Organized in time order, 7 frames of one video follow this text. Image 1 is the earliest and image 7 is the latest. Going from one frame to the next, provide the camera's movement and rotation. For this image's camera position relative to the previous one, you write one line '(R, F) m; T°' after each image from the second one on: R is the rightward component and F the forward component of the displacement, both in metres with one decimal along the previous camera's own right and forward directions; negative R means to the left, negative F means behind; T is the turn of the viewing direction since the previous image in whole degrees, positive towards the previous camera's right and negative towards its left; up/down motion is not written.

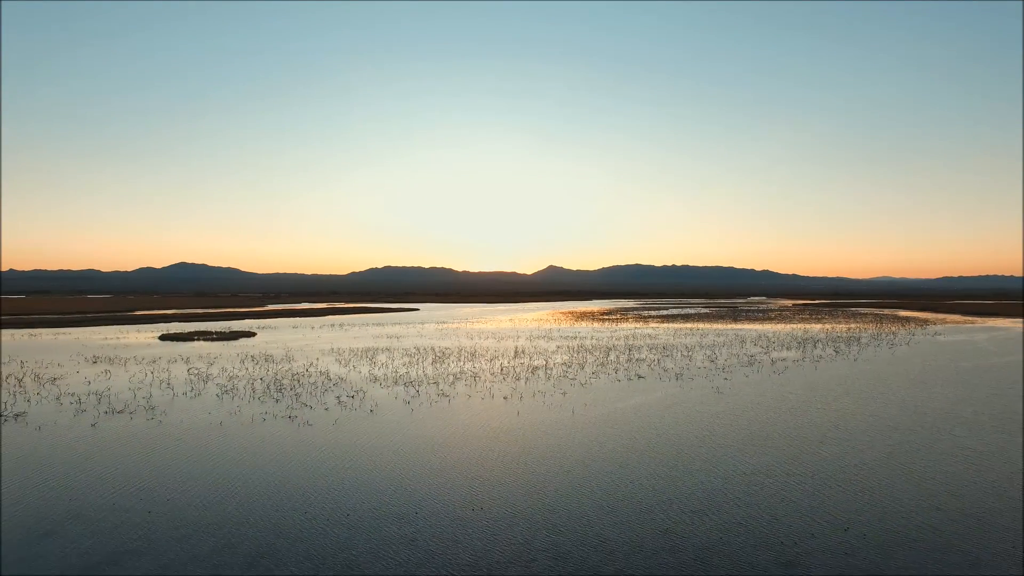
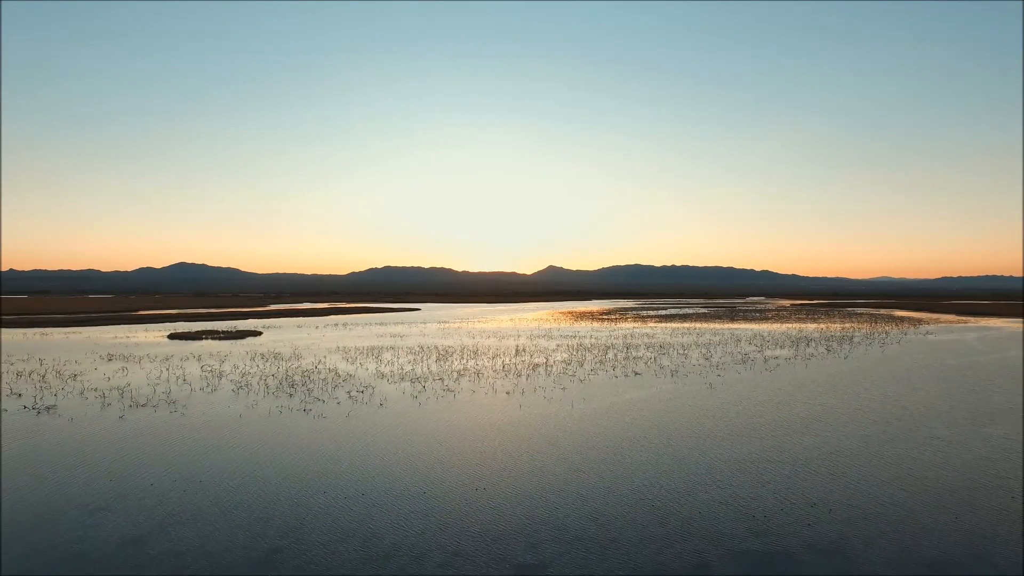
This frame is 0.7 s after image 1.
(-0.1, -1.2) m; 0°
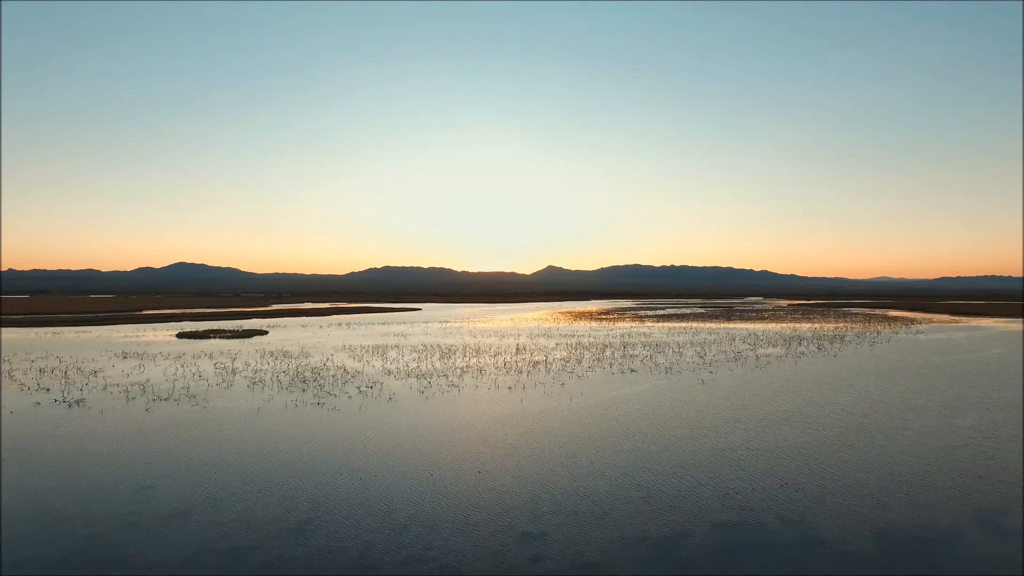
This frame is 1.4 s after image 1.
(-0.1, -1.3) m; 0°
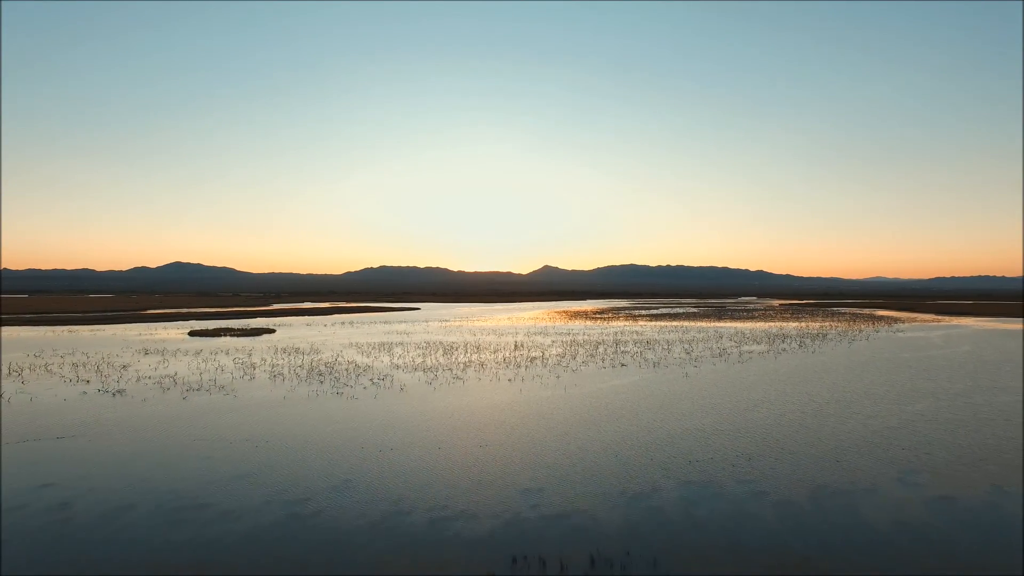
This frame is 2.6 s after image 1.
(-0.2, -2.4) m; 0°
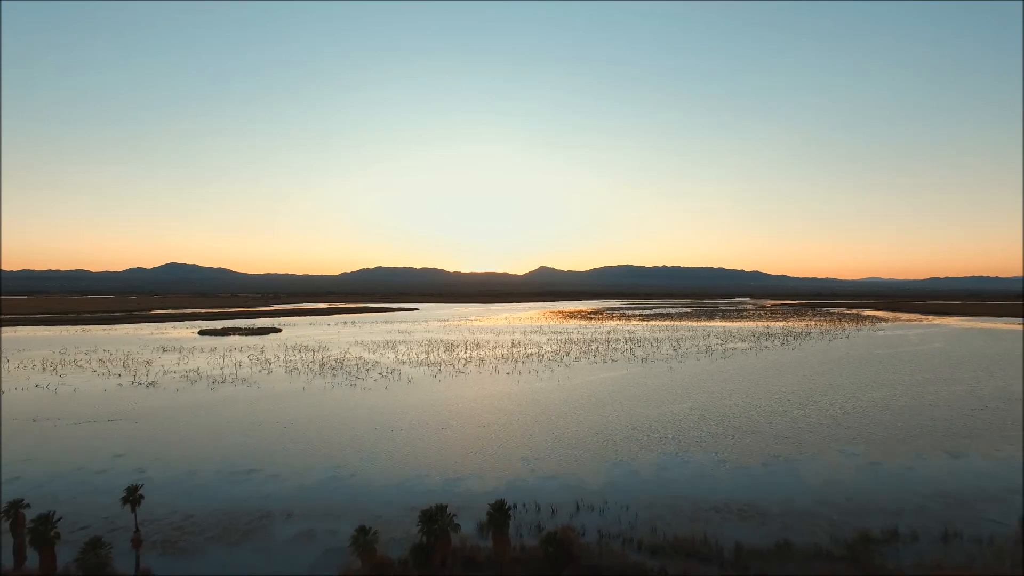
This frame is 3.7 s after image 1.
(-0.1, -2.4) m; 0°
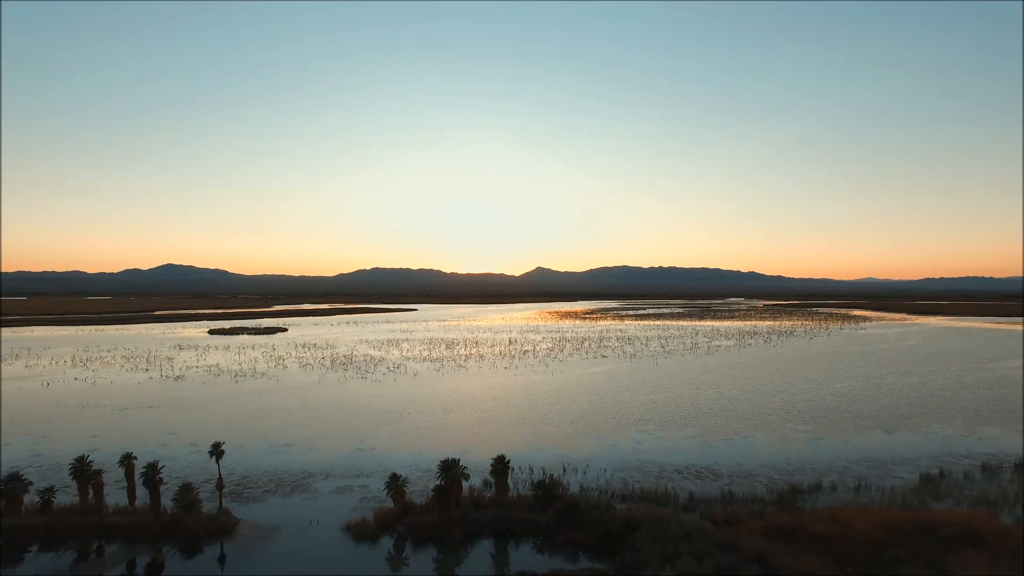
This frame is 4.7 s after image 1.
(0.0, -2.5) m; 0°
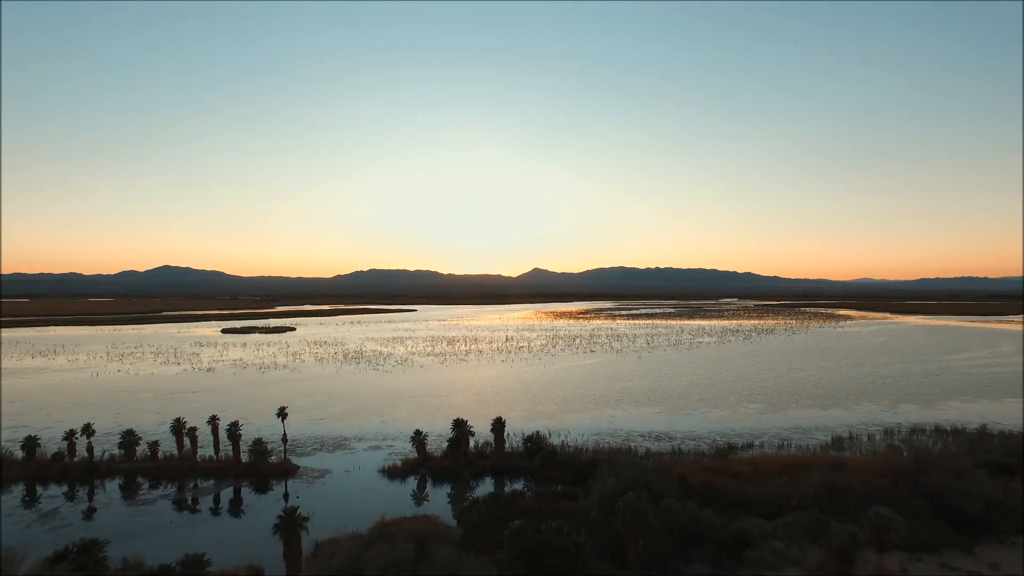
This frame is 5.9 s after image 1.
(+0.1, -3.4) m; 0°
